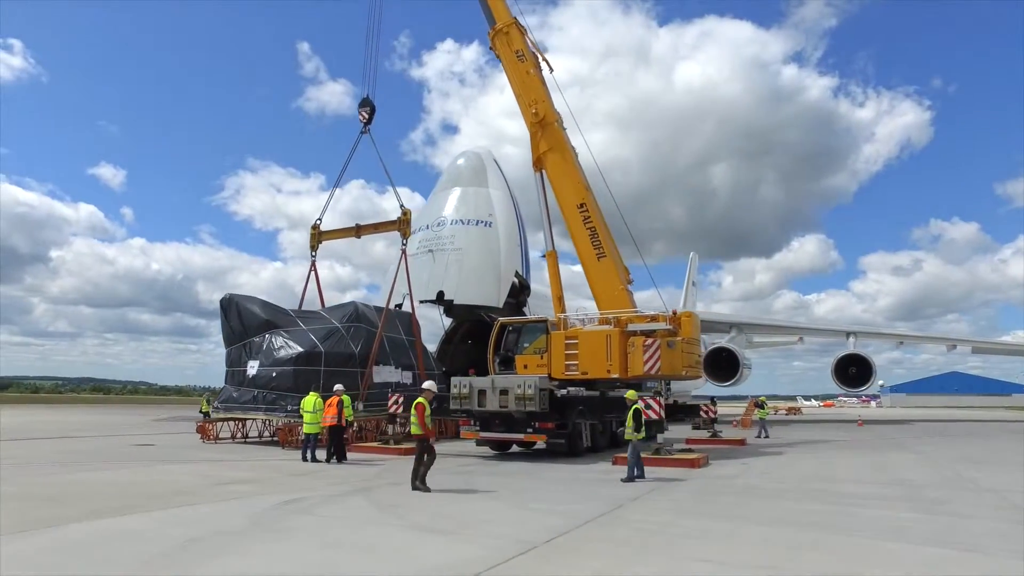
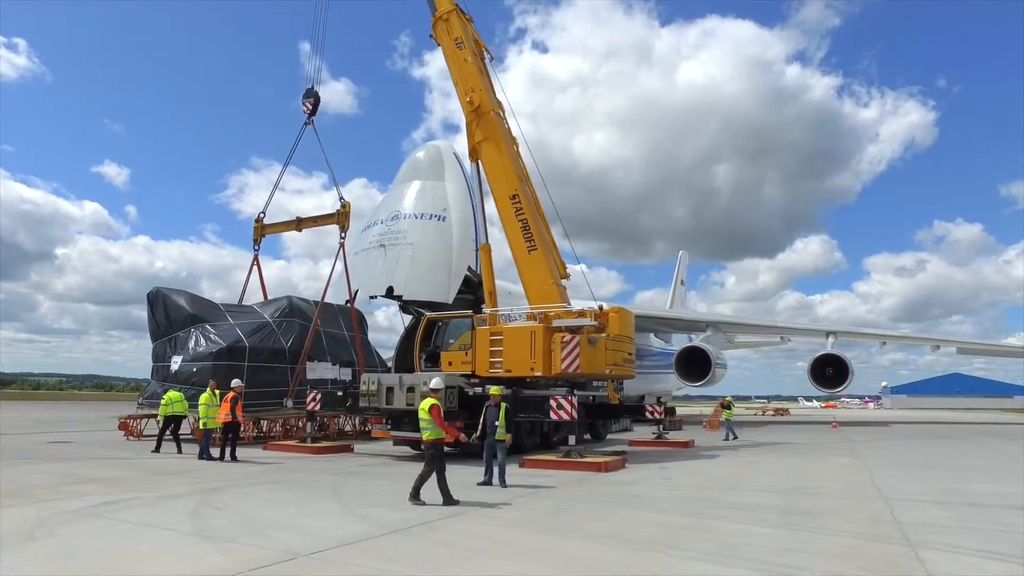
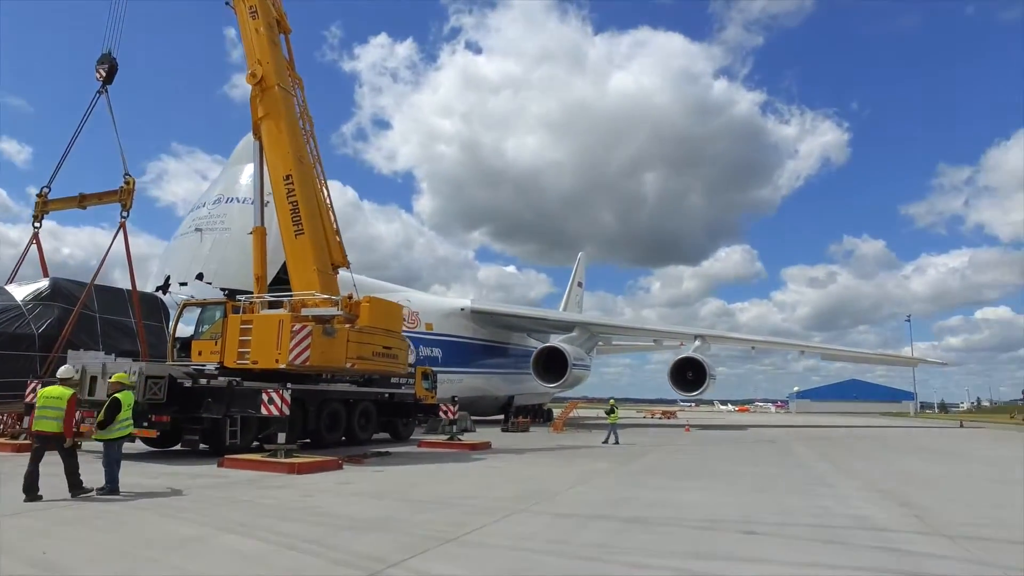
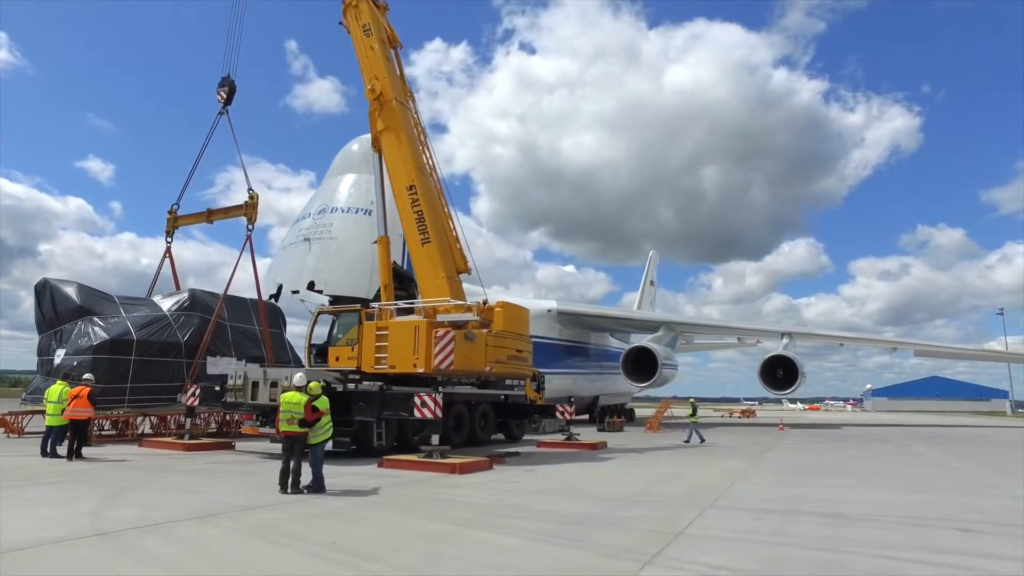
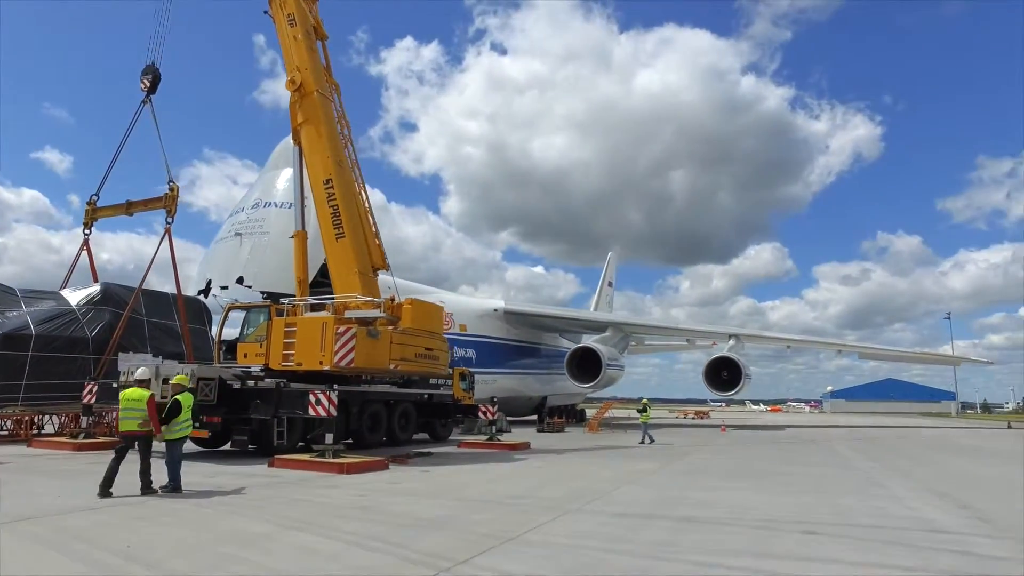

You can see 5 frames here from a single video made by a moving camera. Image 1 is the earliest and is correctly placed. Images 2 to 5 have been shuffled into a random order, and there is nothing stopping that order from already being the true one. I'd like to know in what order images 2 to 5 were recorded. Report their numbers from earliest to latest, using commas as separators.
2, 4, 5, 3
